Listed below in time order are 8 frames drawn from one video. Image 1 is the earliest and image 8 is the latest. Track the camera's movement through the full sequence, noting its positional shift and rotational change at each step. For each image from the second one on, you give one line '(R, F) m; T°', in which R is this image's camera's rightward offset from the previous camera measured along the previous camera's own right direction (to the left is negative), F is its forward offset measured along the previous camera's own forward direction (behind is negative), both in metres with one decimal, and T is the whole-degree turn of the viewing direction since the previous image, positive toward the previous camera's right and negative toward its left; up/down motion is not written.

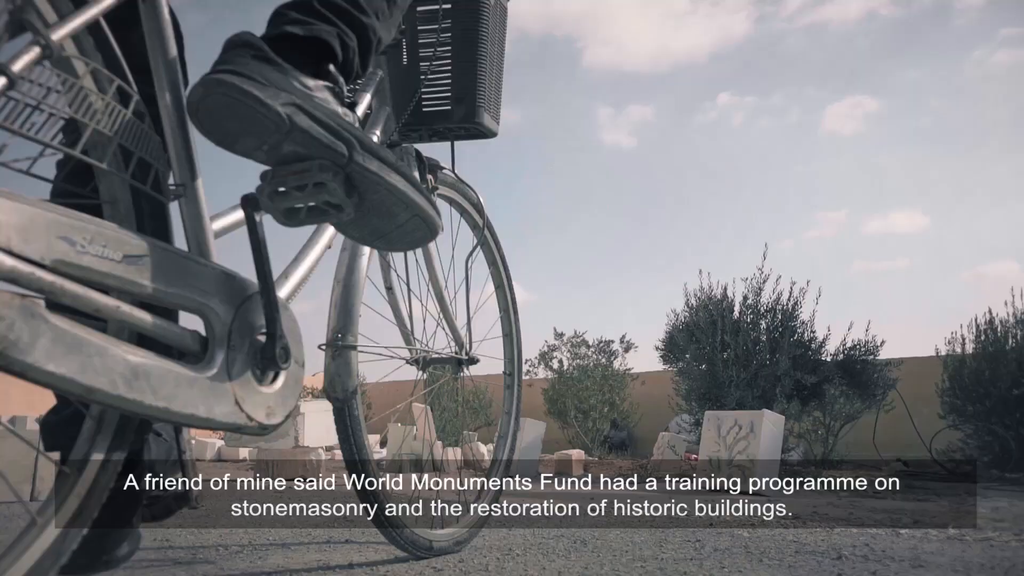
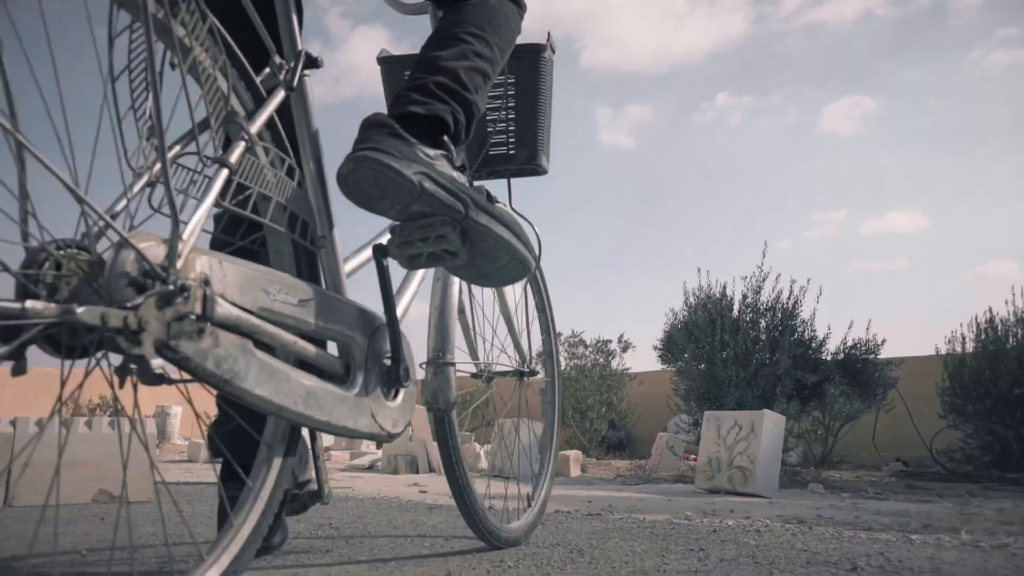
(0.0, +0.1) m; 0°
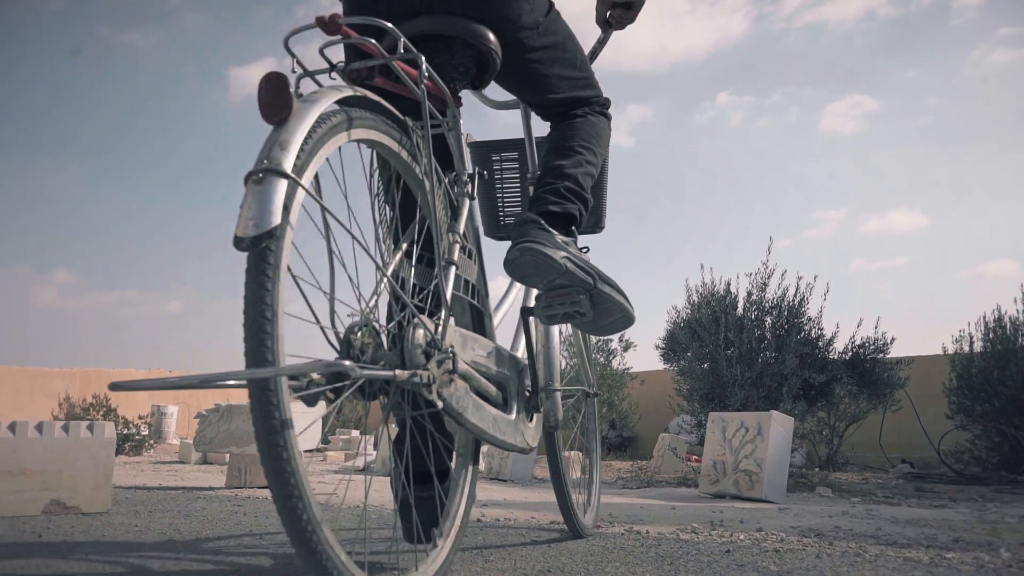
(0.0, +0.3) m; 0°
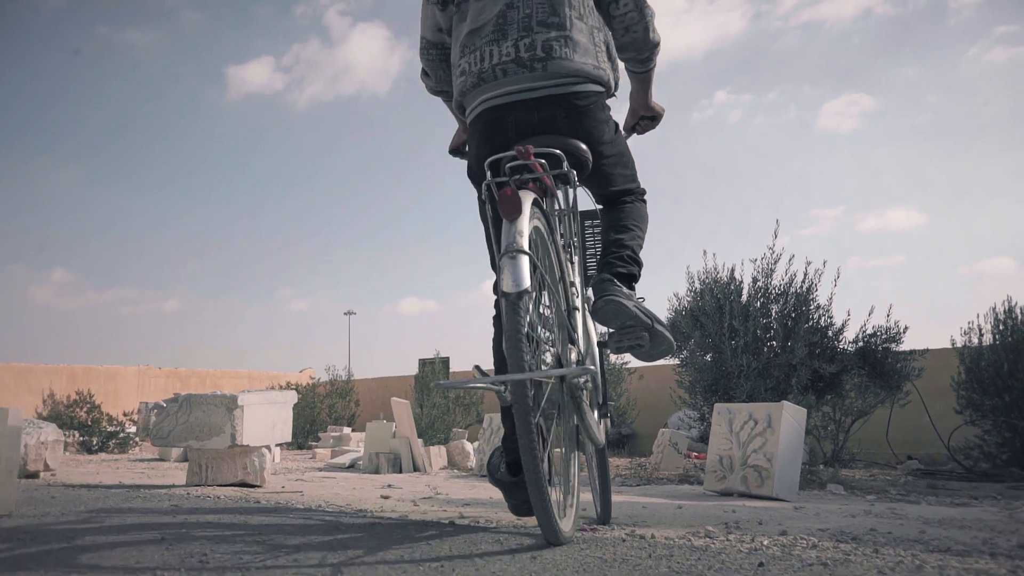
(+0.1, +0.5) m; 0°
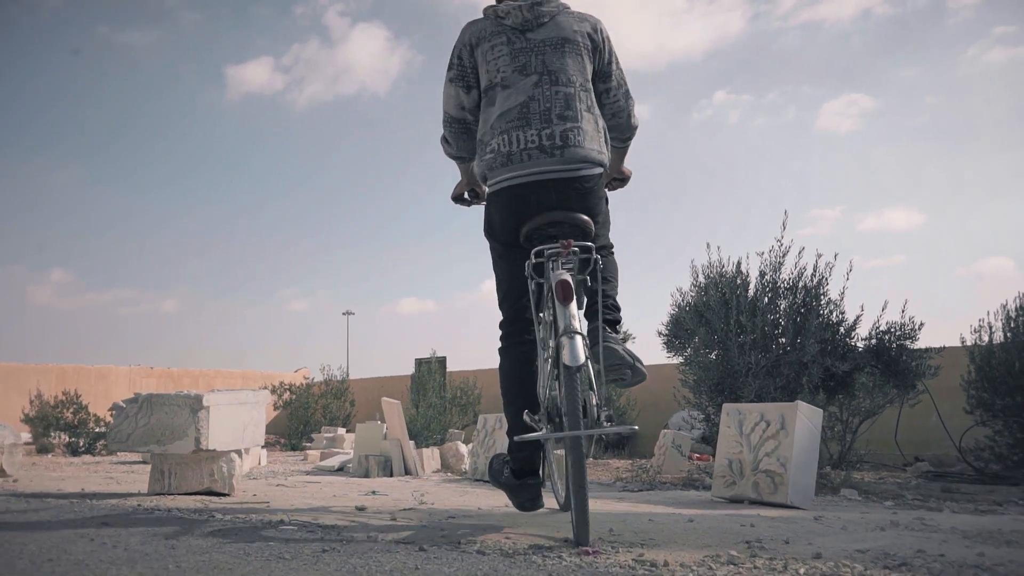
(0.0, +0.4) m; 0°
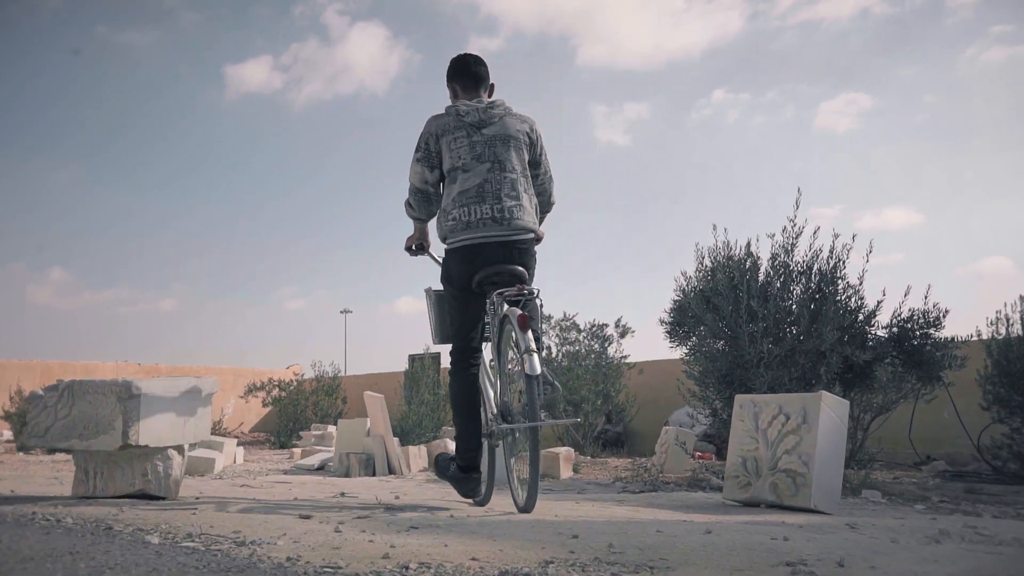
(+0.1, +0.6) m; 0°
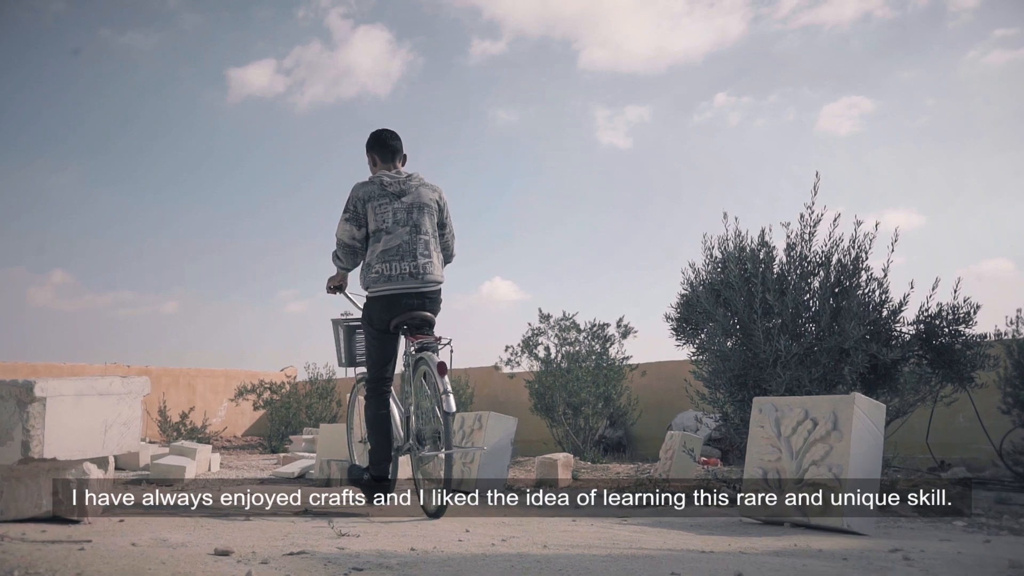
(+0.1, +0.6) m; 0°
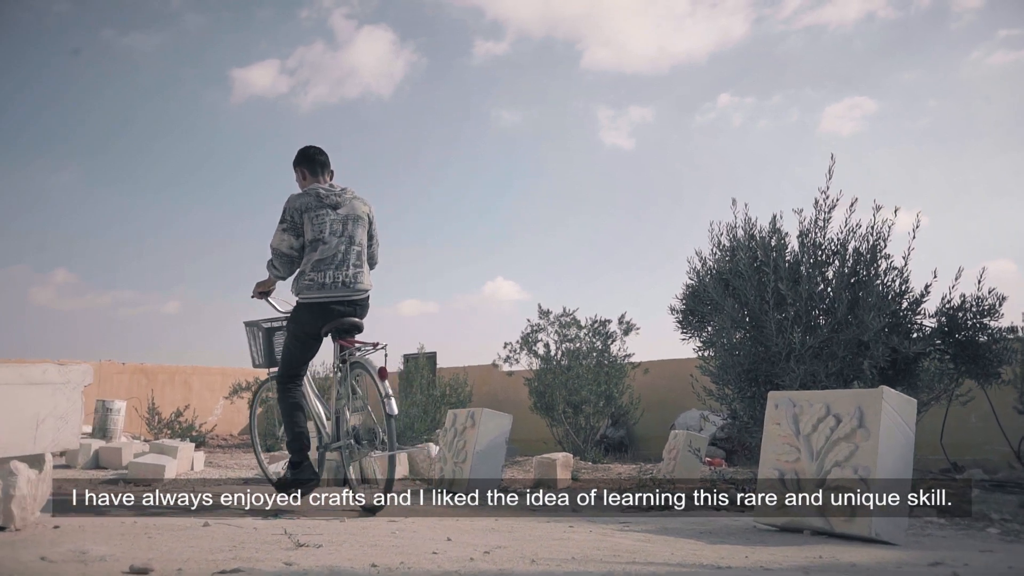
(+0.1, +0.4) m; 0°
